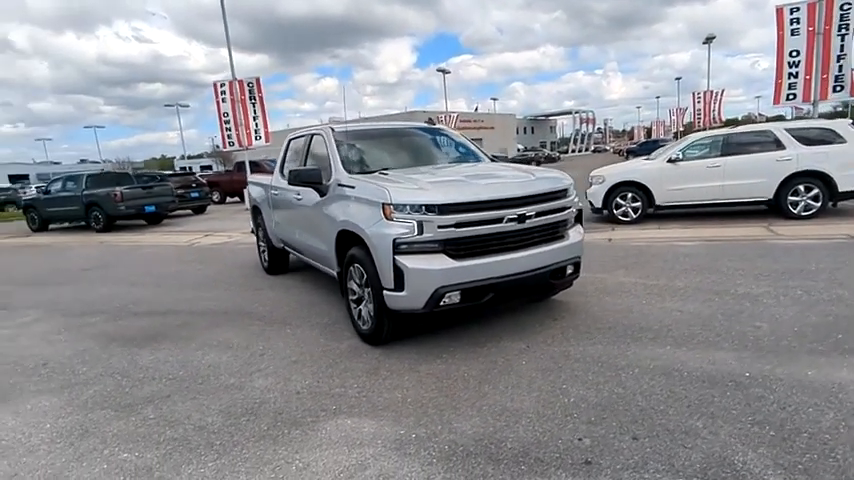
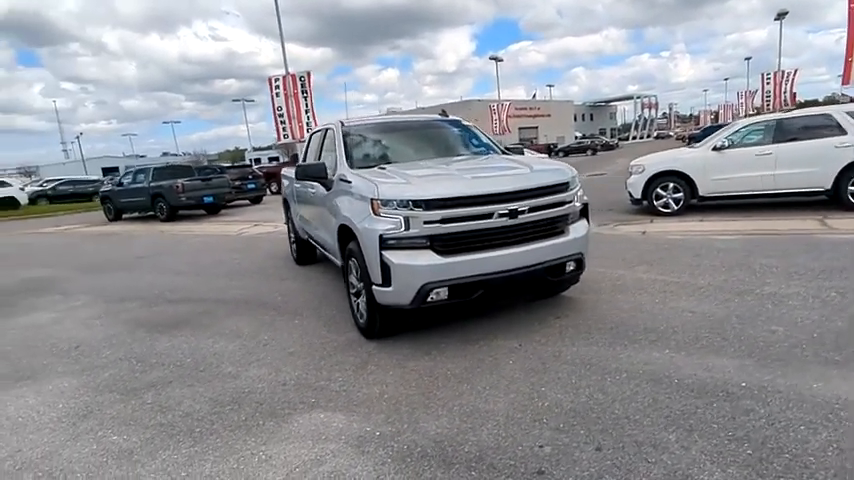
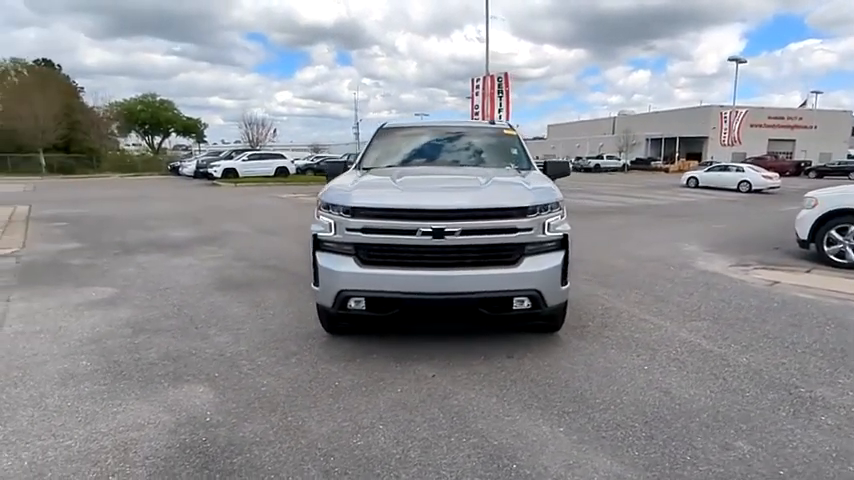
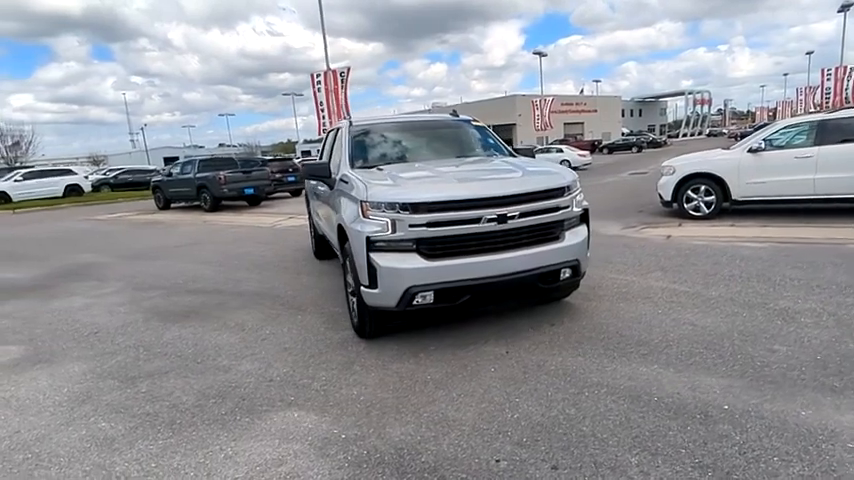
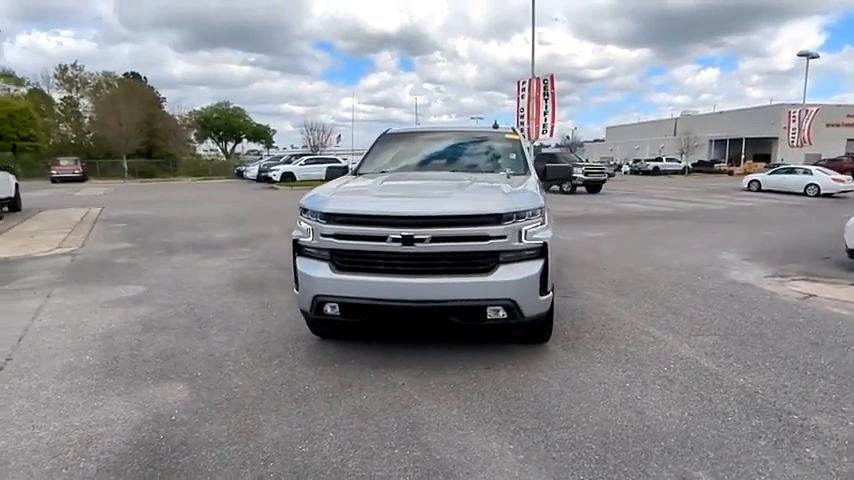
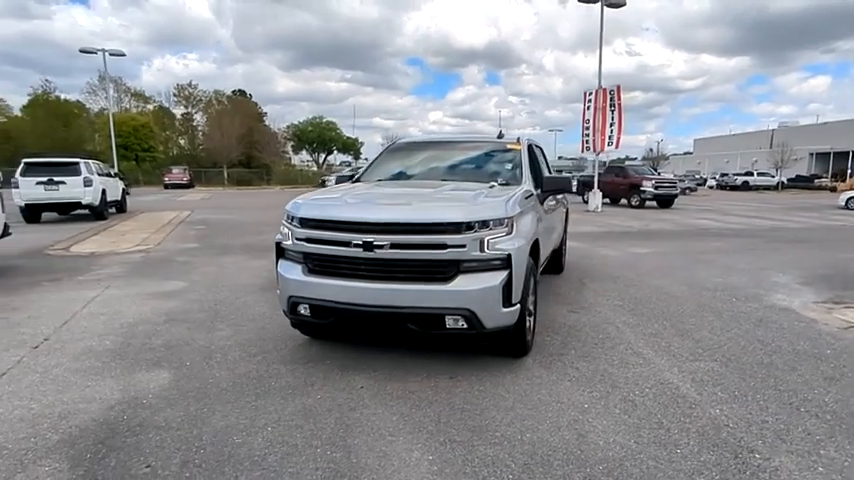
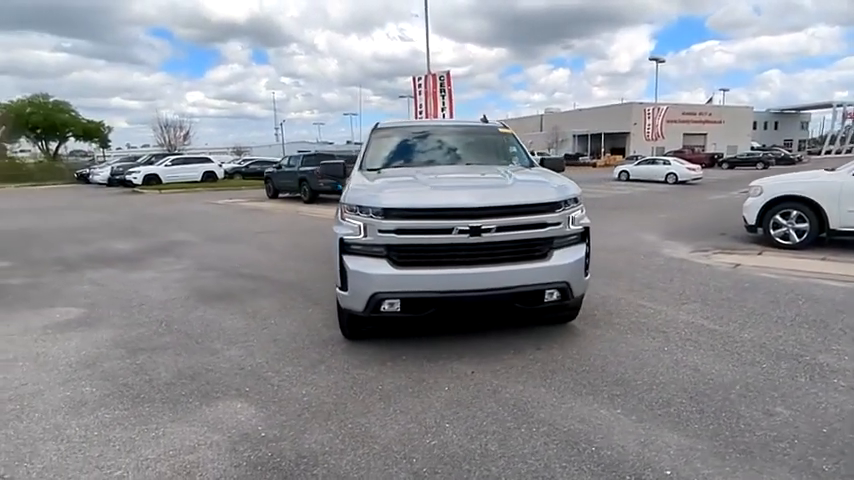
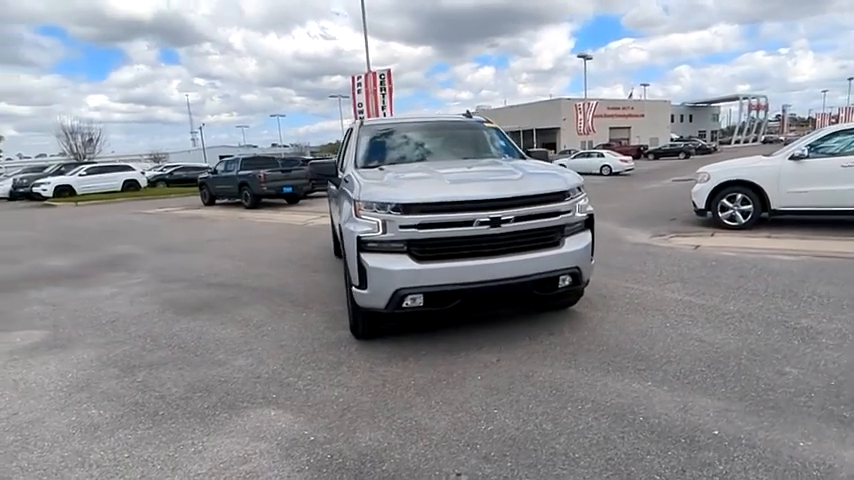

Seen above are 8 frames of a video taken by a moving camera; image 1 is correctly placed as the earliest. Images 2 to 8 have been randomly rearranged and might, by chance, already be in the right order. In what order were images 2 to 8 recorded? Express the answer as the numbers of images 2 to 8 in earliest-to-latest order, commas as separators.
2, 4, 8, 7, 3, 5, 6
